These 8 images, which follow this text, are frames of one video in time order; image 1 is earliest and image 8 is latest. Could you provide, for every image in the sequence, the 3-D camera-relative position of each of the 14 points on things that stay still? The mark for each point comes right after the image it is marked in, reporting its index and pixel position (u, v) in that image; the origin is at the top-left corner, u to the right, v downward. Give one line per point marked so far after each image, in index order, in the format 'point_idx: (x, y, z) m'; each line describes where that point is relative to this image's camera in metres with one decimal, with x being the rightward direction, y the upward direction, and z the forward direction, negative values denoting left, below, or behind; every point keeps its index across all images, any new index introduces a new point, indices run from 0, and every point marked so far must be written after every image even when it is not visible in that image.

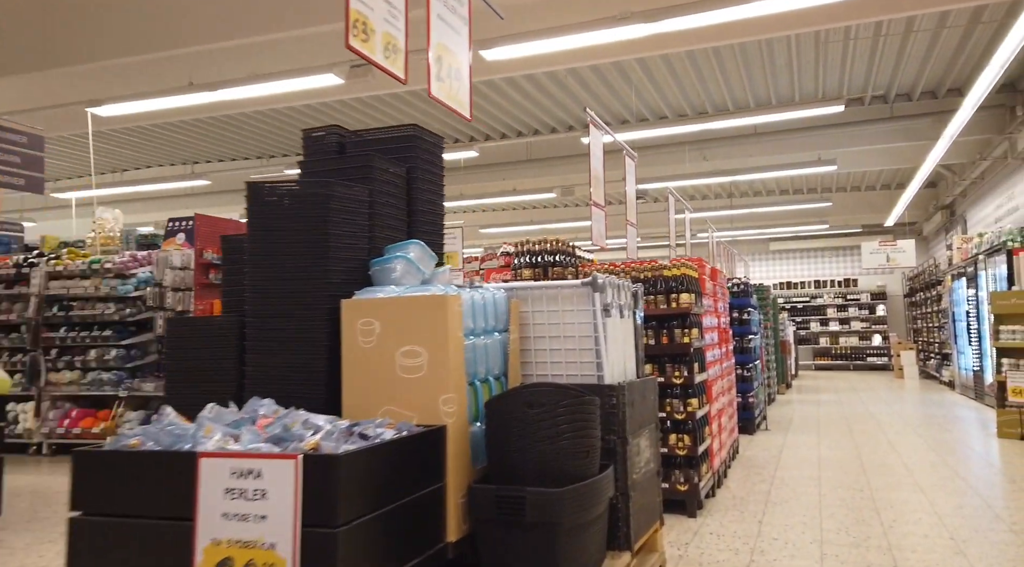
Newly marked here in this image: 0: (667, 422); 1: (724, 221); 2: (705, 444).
0: (+1.0, -0.9, +4.7) m
1: (+5.3, +1.6, +18.8) m
2: (+1.2, -1.0, +4.8) m
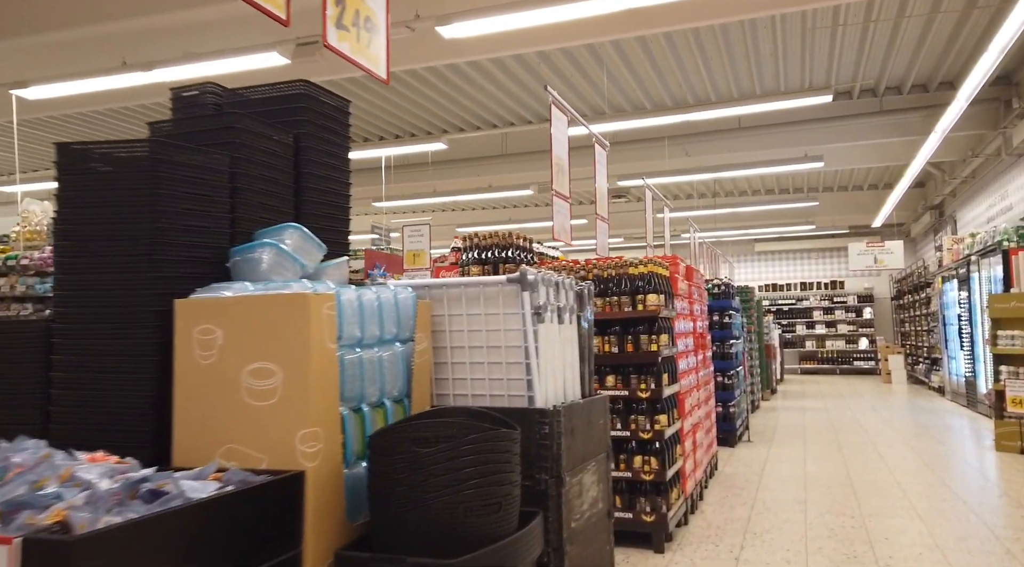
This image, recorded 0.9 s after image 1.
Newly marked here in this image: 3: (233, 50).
0: (+0.7, -0.9, +4.1) m
1: (+4.8, +1.5, +18.3) m
2: (+0.9, -1.0, +4.3) m
3: (-2.5, +2.1, +6.6) m
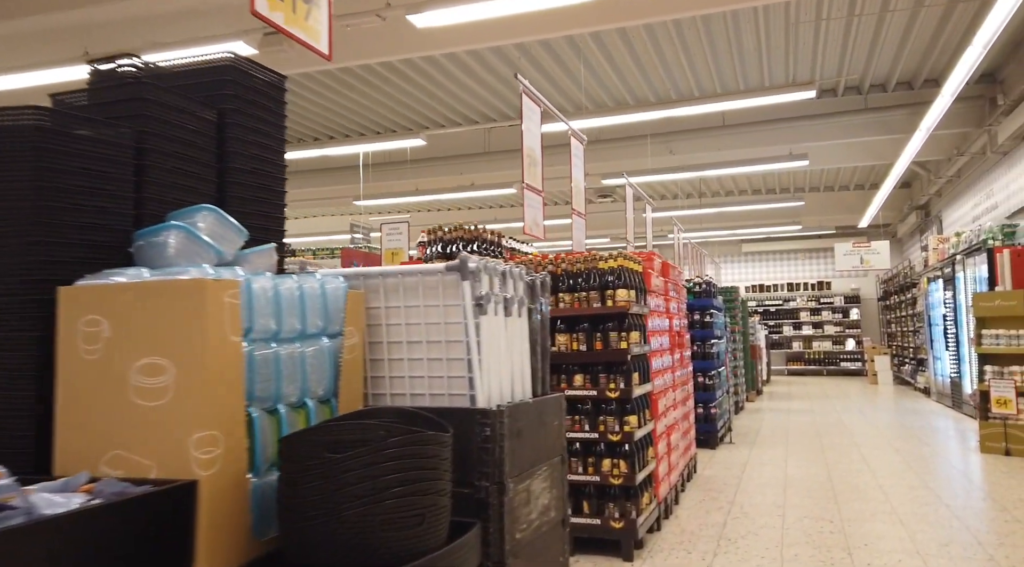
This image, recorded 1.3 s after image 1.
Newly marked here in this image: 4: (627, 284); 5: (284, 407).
0: (+0.5, -0.8, +3.9) m
1: (+4.4, +1.5, +18.2) m
2: (+0.7, -1.0, +4.1) m
3: (-2.7, +2.1, +6.4) m
4: (+0.6, 0.0, +3.9) m
5: (-0.6, -0.3, +1.9) m
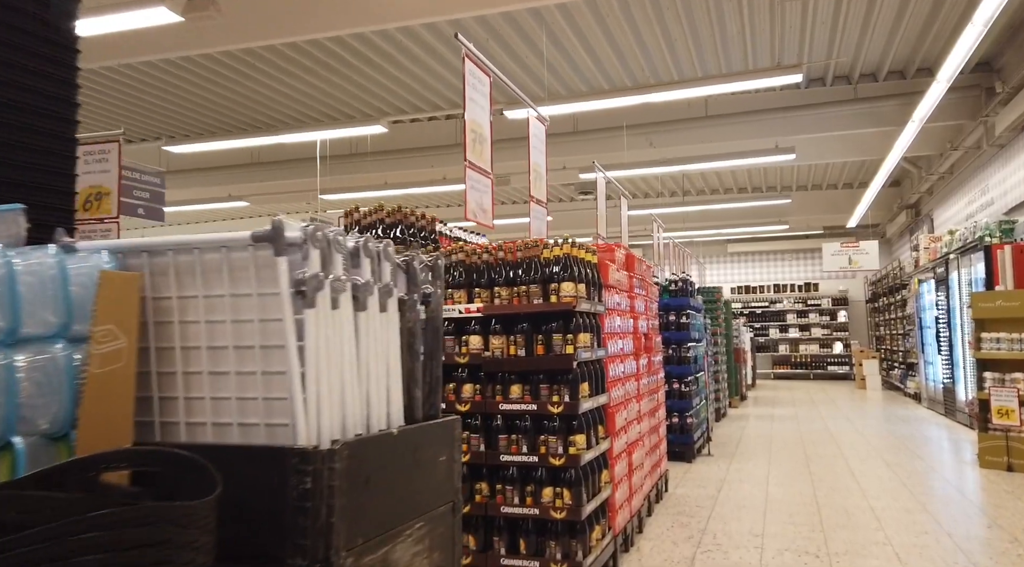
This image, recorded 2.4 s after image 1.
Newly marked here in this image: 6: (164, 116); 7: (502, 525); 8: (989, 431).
0: (+0.1, -0.8, +3.2) m
1: (+3.9, +1.5, +17.6) m
2: (+0.4, -1.0, +3.4) m
3: (-3.0, +2.1, +5.7) m
4: (+0.3, 0.0, +3.3) m
5: (-0.9, -0.3, +1.2) m
6: (-4.5, +2.2, +9.6) m
7: (0.0, -1.1, +3.3) m
8: (+4.2, -1.3, +6.6) m
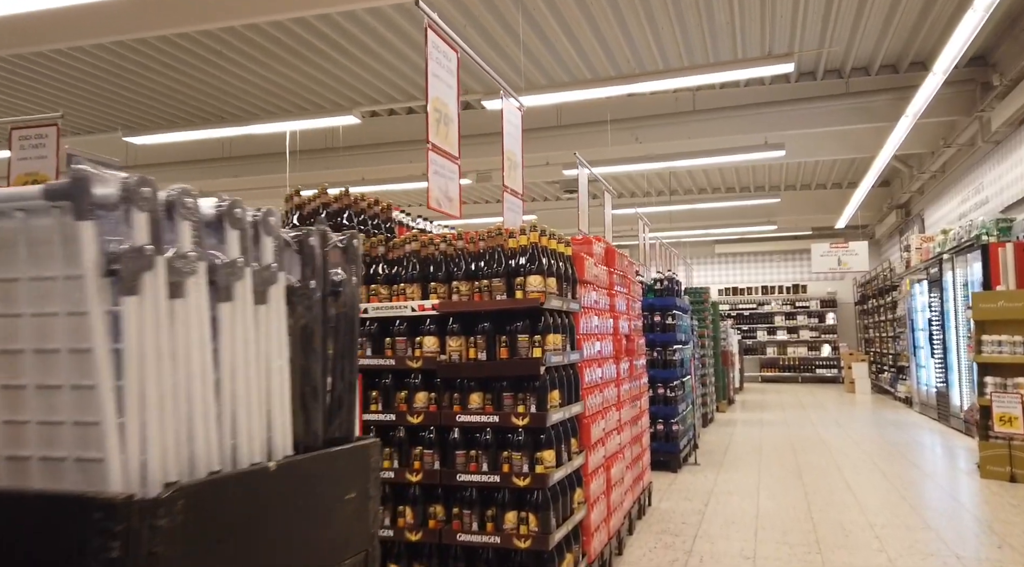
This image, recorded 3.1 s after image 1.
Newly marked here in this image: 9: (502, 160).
0: (0.0, -0.8, +2.8) m
1: (+3.5, +1.5, +17.2) m
2: (+0.2, -1.0, +3.0) m
3: (-3.2, +2.2, +5.2) m
4: (+0.1, +0.1, +2.9) m
5: (-1.0, -0.2, +0.7) m
6: (-4.7, +2.2, +9.2) m
7: (-0.2, -1.0, +2.9) m
8: (+4.0, -1.3, +6.2) m
9: (-0.1, +0.9, +5.3) m
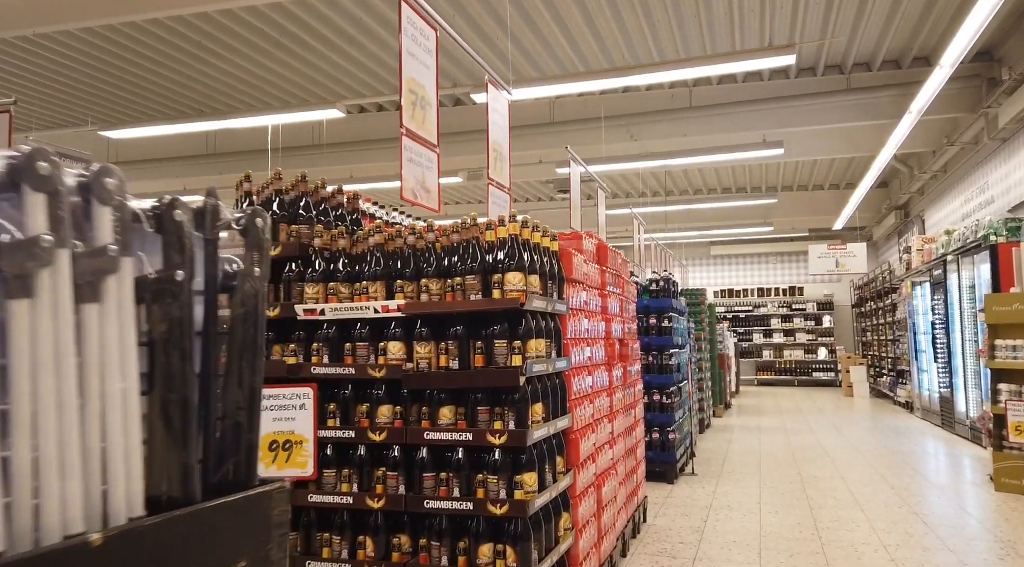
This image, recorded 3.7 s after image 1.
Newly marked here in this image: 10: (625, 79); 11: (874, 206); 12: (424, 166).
0: (-0.1, -0.8, +2.5) m
1: (+3.3, +1.4, +16.9) m
2: (+0.2, -0.9, +2.7) m
3: (-3.3, +2.2, +4.9) m
4: (0.0, +0.1, +2.5) m
5: (-1.0, -0.2, +0.4) m
6: (-4.8, +2.2, +8.8) m
7: (-0.3, -1.0, +2.5) m
8: (+3.9, -1.3, +5.9) m
9: (-0.2, +0.9, +4.9) m
10: (+1.1, +2.1, +7.6) m
11: (+7.9, +1.7, +16.4) m
12: (-0.4, +0.6, +3.7) m
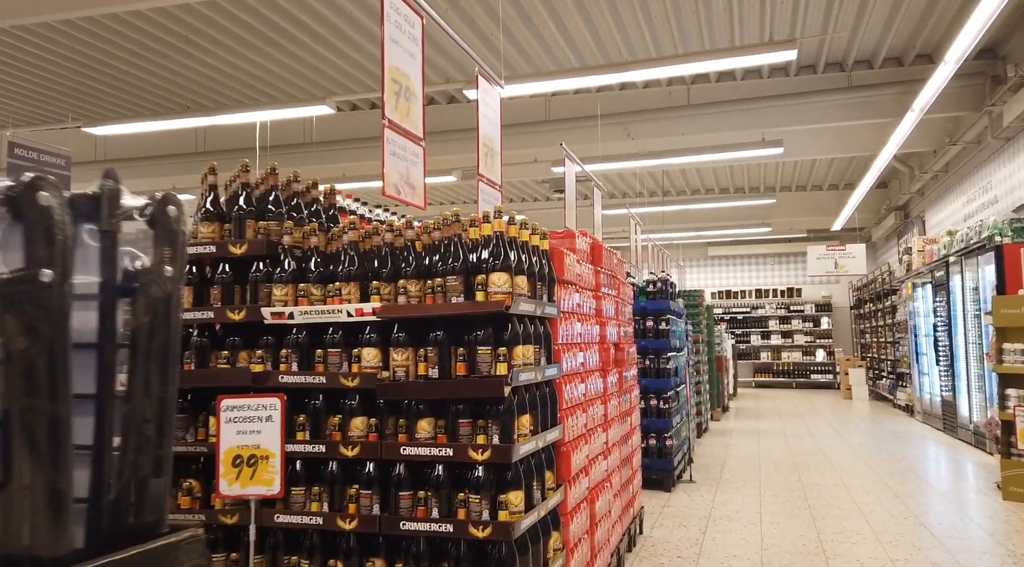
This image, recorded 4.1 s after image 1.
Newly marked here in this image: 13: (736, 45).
0: (-0.2, -0.8, +2.3) m
1: (+3.2, +1.4, +16.7) m
2: (+0.1, -0.9, +2.5) m
3: (-3.4, +2.2, +4.6) m
4: (0.0, +0.1, +2.3) m
5: (-1.1, -0.2, +0.2) m
6: (-4.9, +2.2, +8.6) m
7: (-0.3, -1.0, +2.3) m
8: (+3.8, -1.3, +5.7) m
9: (-0.2, +0.9, +4.7) m
10: (+1.1, +2.1, +7.4) m
11: (+7.8, +1.7, +16.2) m
12: (-0.5, +0.6, +3.5) m
13: (+2.3, +2.4, +7.6) m
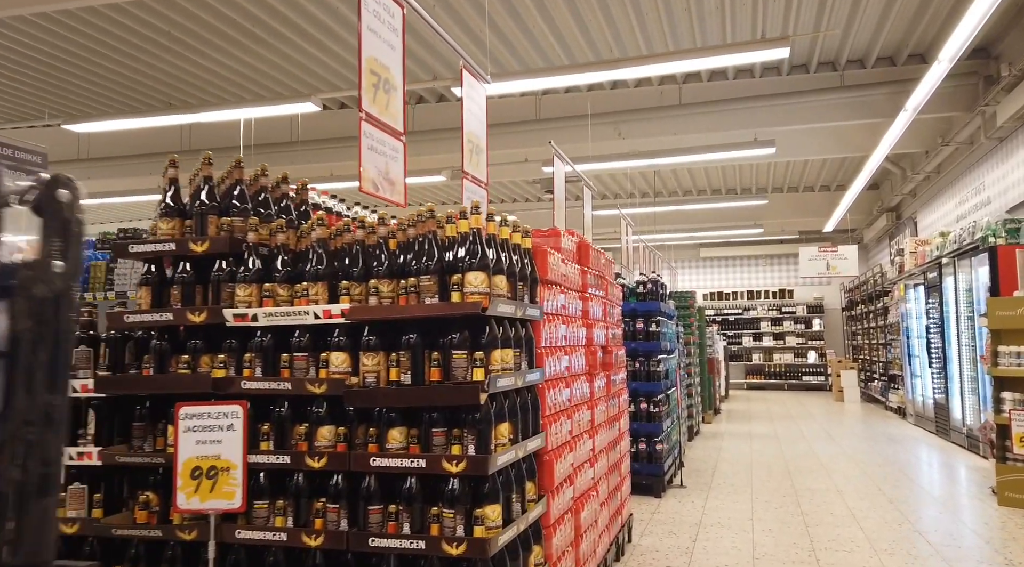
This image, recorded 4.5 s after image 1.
0: (-0.2, -0.8, +2.1) m
1: (+3.0, +1.4, +16.6) m
2: (0.0, -1.0, +2.3) m
3: (-3.4, +2.2, +4.5) m
4: (-0.1, +0.1, +2.2) m
5: (-1.1, -0.2, 0.0) m
6: (-5.0, +2.2, +8.4) m
7: (-0.4, -1.0, +2.2) m
8: (+3.7, -1.3, +5.6) m
9: (-0.3, +0.9, +4.6) m
10: (+1.0, +2.1, +7.3) m
11: (+7.6, +1.6, +16.2) m
12: (-0.6, +0.6, +3.4) m
13: (+2.2, +2.4, +7.5) m
